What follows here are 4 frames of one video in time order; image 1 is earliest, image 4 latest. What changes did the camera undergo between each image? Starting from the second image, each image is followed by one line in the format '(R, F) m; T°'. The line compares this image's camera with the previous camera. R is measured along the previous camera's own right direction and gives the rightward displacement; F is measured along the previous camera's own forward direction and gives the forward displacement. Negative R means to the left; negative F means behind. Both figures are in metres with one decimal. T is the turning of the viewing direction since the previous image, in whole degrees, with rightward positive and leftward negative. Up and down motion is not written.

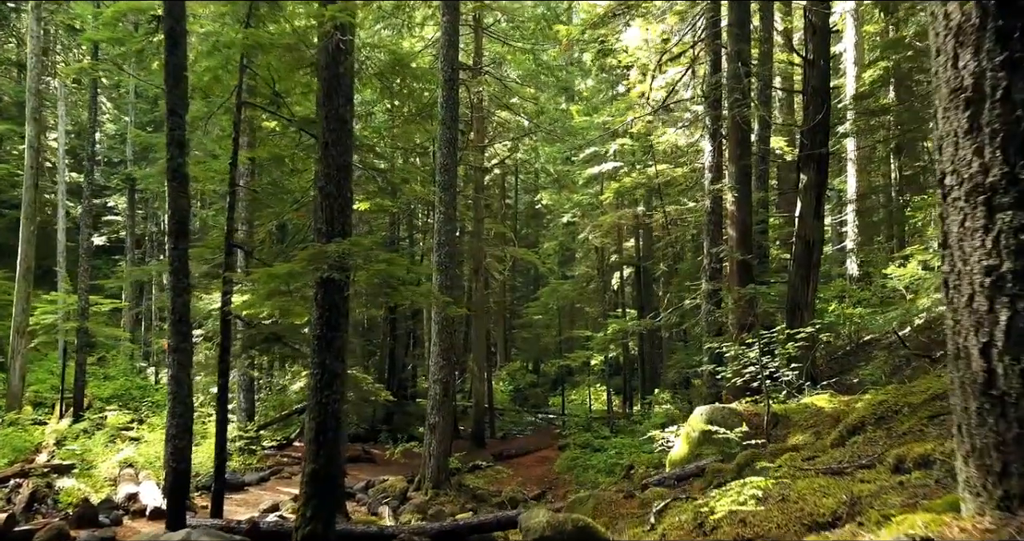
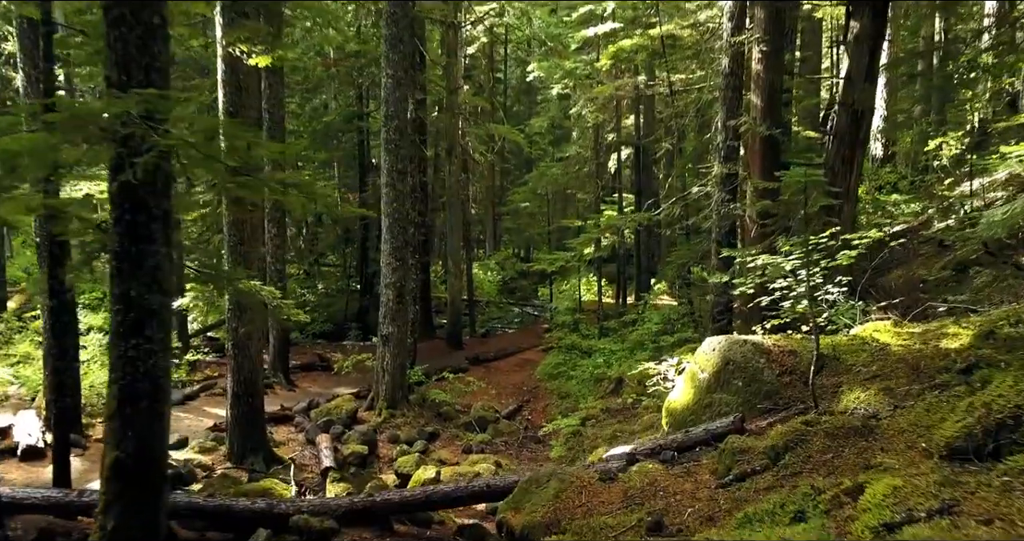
(+0.5, +2.3) m; 0°
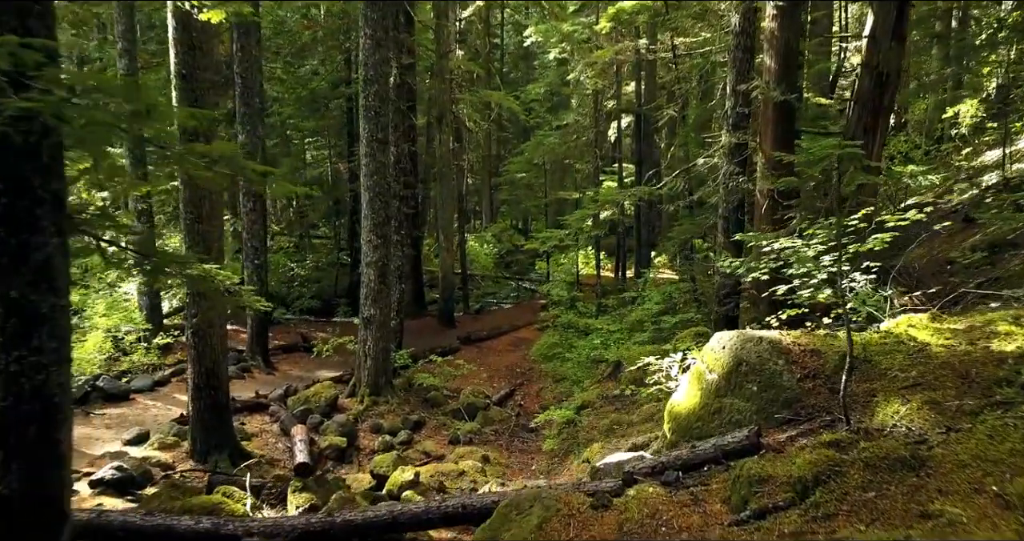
(+0.1, +0.7) m; 0°
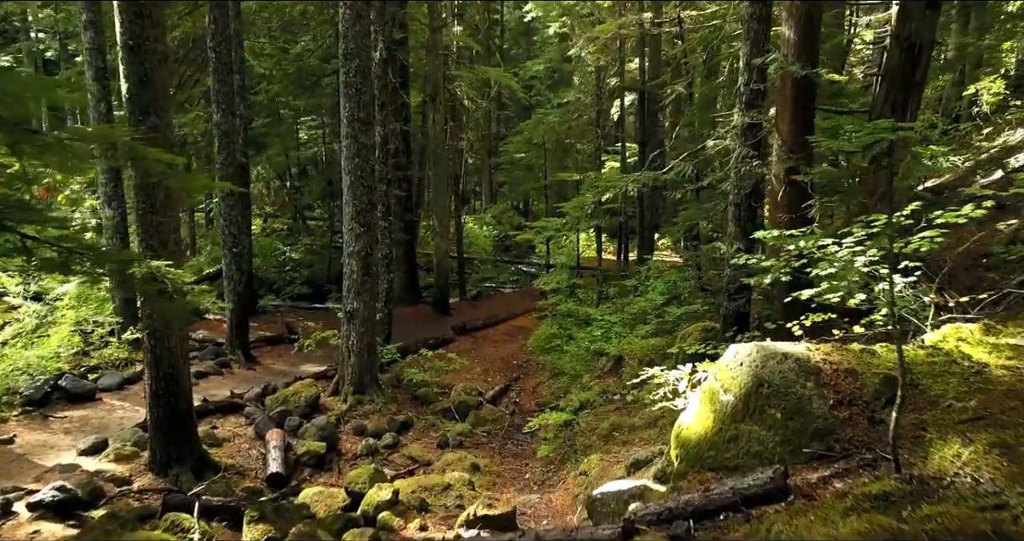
(+0.1, +0.7) m; 0°
